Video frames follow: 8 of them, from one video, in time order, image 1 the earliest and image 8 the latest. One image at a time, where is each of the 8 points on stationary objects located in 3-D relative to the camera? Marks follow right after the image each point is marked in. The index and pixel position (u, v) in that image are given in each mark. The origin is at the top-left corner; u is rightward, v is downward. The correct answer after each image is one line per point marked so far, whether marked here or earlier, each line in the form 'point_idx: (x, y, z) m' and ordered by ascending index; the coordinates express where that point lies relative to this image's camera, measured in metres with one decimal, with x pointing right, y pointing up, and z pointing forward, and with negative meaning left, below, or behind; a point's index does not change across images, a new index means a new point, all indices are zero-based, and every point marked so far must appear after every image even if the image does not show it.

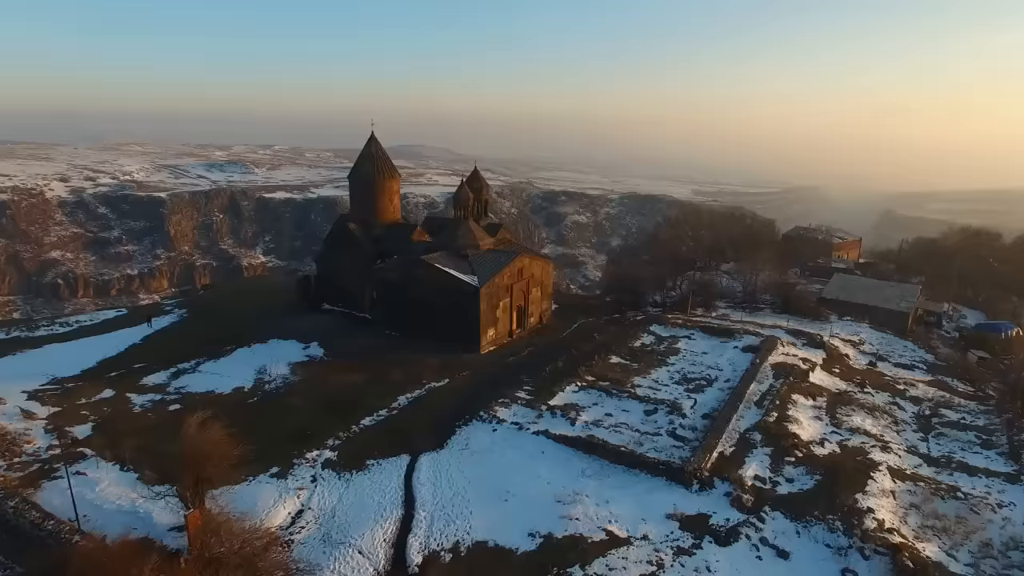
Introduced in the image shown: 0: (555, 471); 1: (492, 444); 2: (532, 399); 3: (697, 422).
0: (+0.8, -3.5, +11.9) m
1: (-0.5, -3.2, +13.0) m
2: (+0.4, -2.7, +14.9) m
3: (+4.0, -3.0, +13.8) m
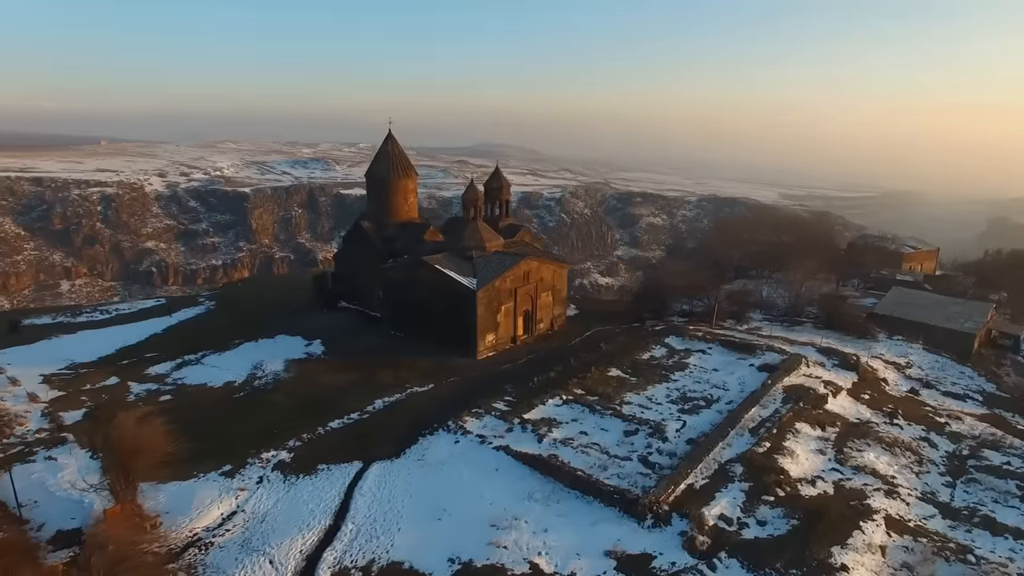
0: (-0.2, -3.6, +11.1) m
1: (-1.3, -3.3, +12.4) m
2: (-0.1, -2.8, +14.1) m
3: (+3.2, -3.2, +12.5) m
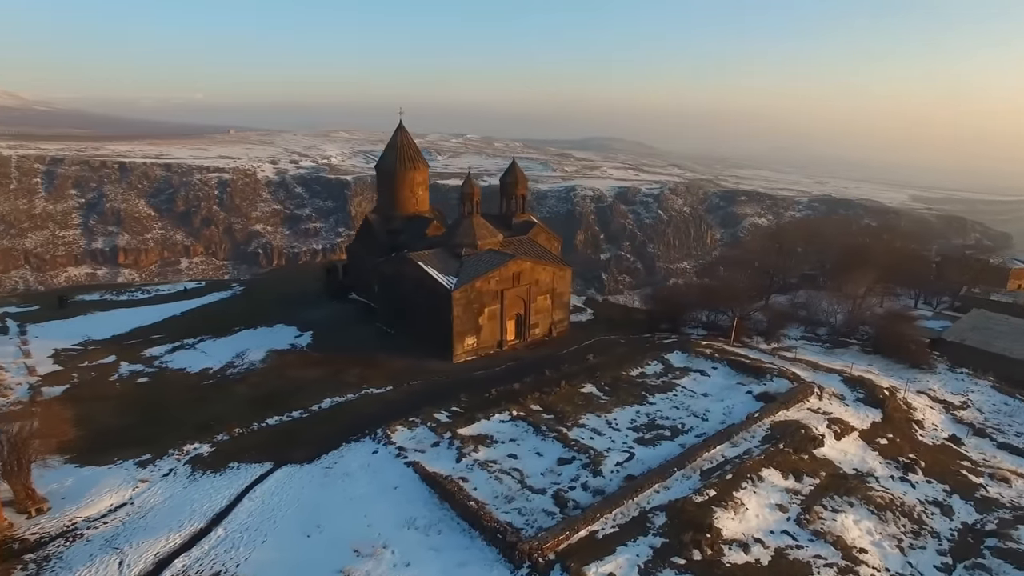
0: (-2.1, -3.7, +10.2) m
1: (-2.9, -3.3, +11.6) m
2: (-1.4, -2.8, +13.1) m
3: (+1.6, -3.5, +11.0) m
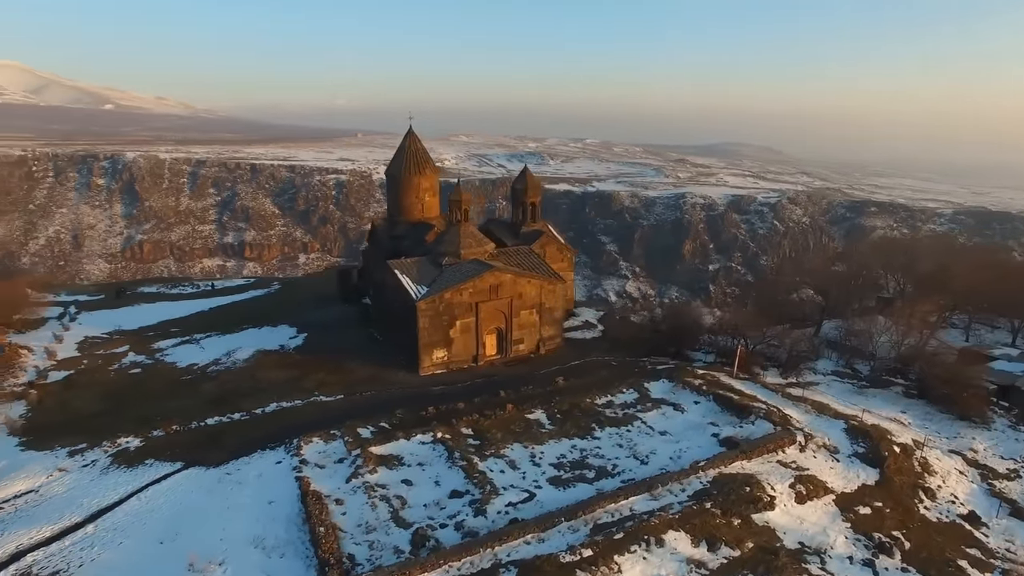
0: (-4.3, -3.8, +9.8) m
1: (-4.8, -3.5, +11.4) m
2: (-3.0, -3.1, +12.6) m
3: (-0.5, -3.8, +9.9) m
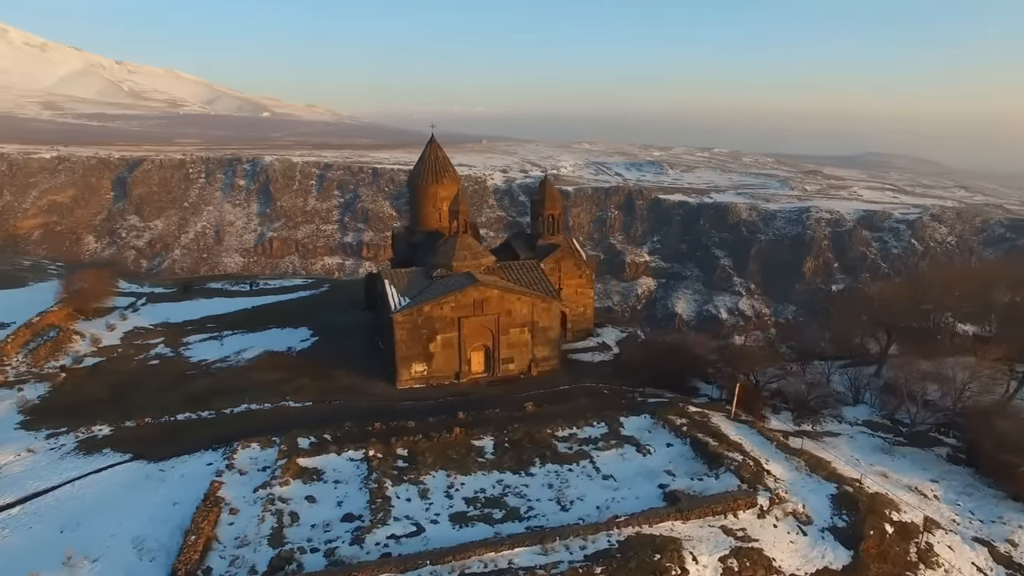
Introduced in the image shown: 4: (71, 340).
0: (-6.2, -3.9, +10.0) m
1: (-6.3, -3.6, +11.7) m
2: (-4.4, -3.3, +12.5) m
3: (-2.5, -4.1, +9.4) m
4: (-13.8, -1.6, +19.5) m
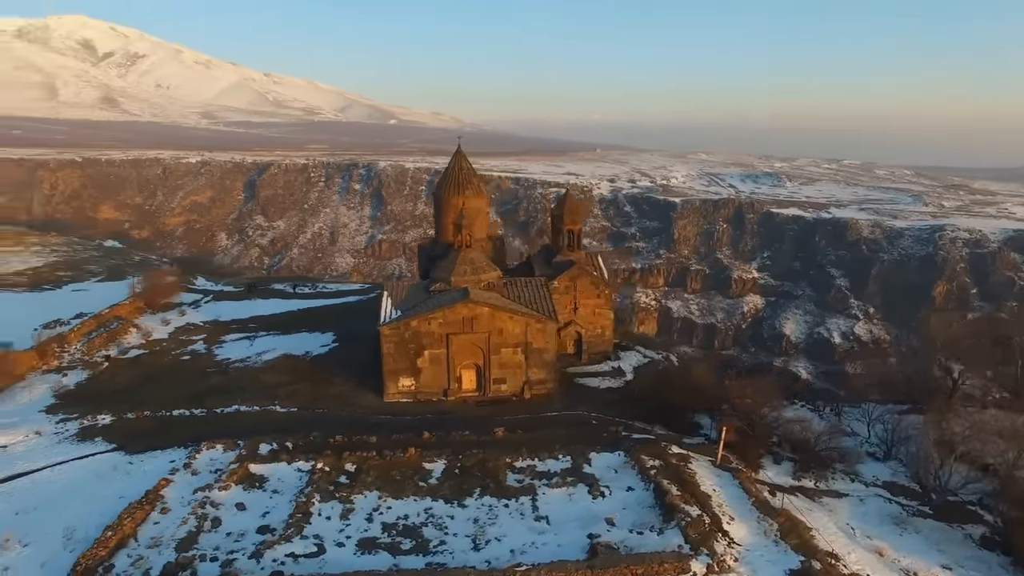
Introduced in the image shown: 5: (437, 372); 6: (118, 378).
0: (-7.6, -4.0, +10.7) m
1: (-7.5, -3.7, +12.4) m
2: (-5.4, -3.5, +12.8) m
3: (-4.1, -4.3, +9.4) m
4: (-13.3, -1.5, +21.4) m
5: (-1.9, -2.2, +16.1) m
6: (-11.3, -2.6, +17.8) m
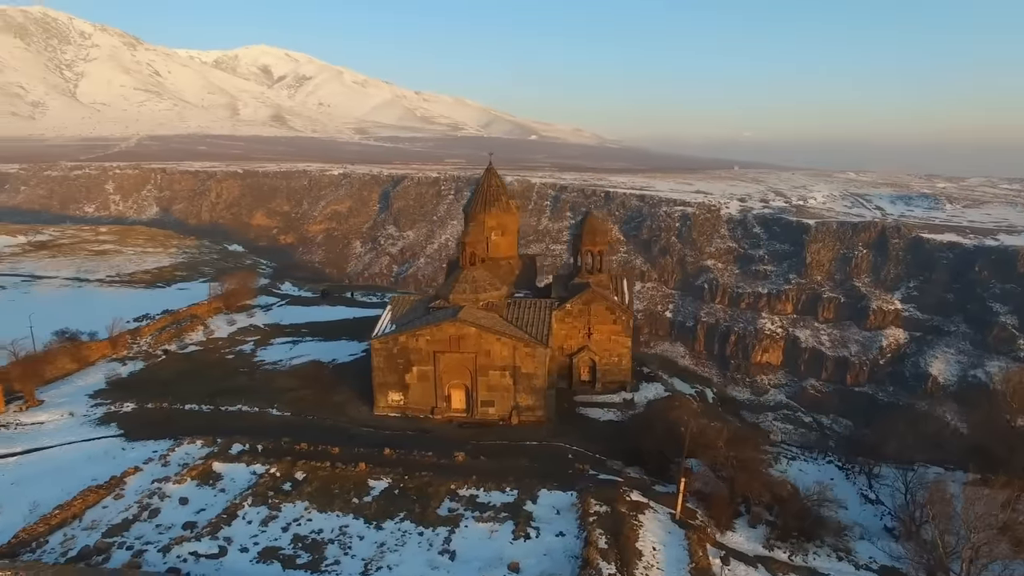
0: (-9.1, -4.0, +12.0) m
1: (-8.5, -3.7, +13.6) m
2: (-6.4, -3.6, +13.6) m
3: (-5.9, -4.4, +10.0) m
4: (-12.2, -1.5, +23.7) m
5: (-2.3, -2.6, +16.1) m
6: (-11.1, -2.6, +19.8) m
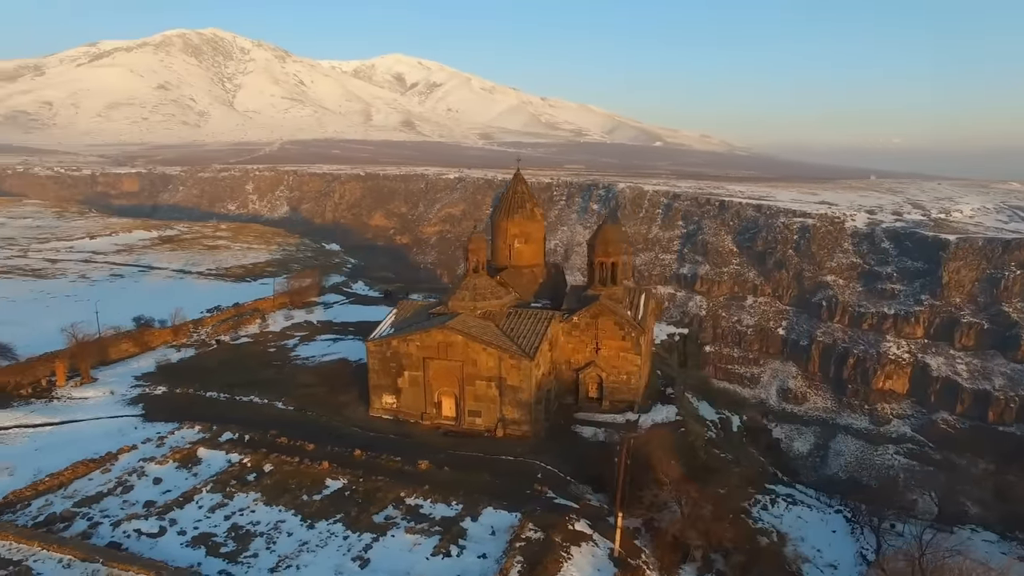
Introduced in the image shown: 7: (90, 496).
0: (-10.0, -3.8, +13.6) m
1: (-9.2, -3.6, +15.0) m
2: (-7.1, -3.6, +14.6) m
3: (-7.4, -4.4, +10.9) m
4: (-10.7, -1.3, +25.6) m
5: (-2.5, -2.8, +16.2) m
6: (-10.4, -2.4, +21.5) m
7: (-8.2, -4.1, +12.1) m
